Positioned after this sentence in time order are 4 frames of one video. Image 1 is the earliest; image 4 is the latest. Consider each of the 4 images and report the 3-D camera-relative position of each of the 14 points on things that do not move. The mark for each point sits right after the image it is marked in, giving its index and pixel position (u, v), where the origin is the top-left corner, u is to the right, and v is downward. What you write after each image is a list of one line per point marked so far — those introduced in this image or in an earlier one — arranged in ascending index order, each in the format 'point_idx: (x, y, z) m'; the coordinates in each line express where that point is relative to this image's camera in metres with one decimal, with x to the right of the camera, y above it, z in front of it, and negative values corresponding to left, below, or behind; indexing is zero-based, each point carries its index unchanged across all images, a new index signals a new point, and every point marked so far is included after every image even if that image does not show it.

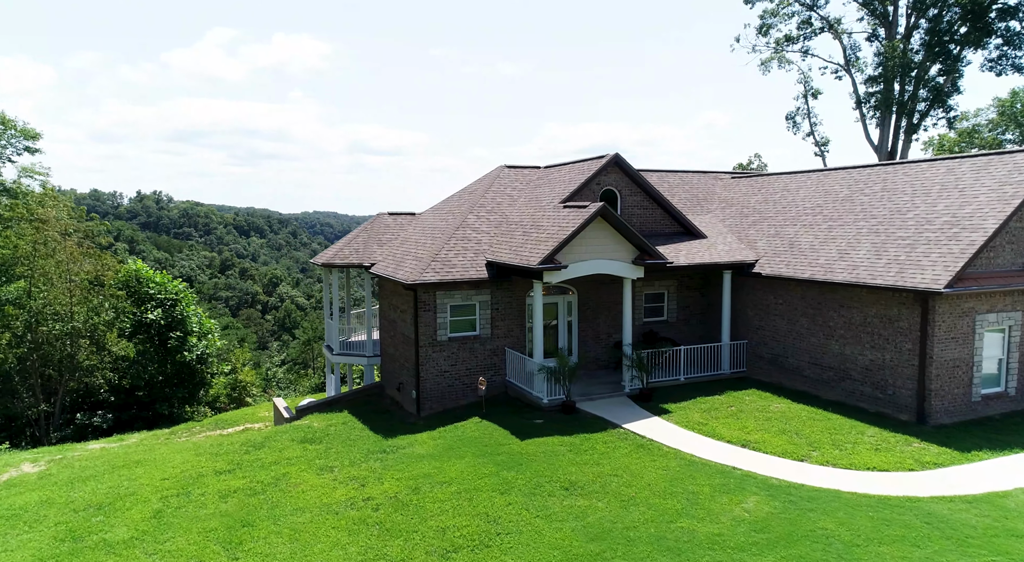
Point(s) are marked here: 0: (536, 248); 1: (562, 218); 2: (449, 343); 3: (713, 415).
0: (+0.6, +0.8, +18.2) m
1: (+1.4, +1.7, +19.1) m
2: (-1.7, -1.7, +19.6) m
3: (+4.8, -3.2, +17.1) m
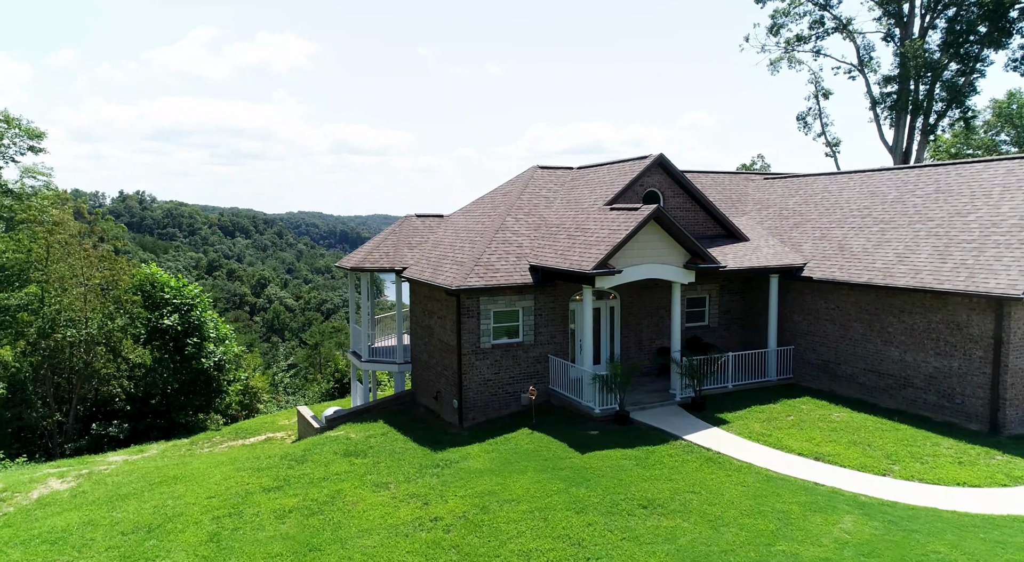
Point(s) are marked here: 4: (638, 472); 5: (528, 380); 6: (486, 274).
0: (+1.9, +0.7, +17.5) m
1: (+2.6, +1.6, +18.5) m
2: (-0.5, -1.8, +18.9) m
3: (+6.0, -3.3, +16.5) m
4: (+2.4, -3.7, +13.9) m
5: (+0.4, -2.7, +19.4) m
6: (-0.6, +0.2, +18.6) m
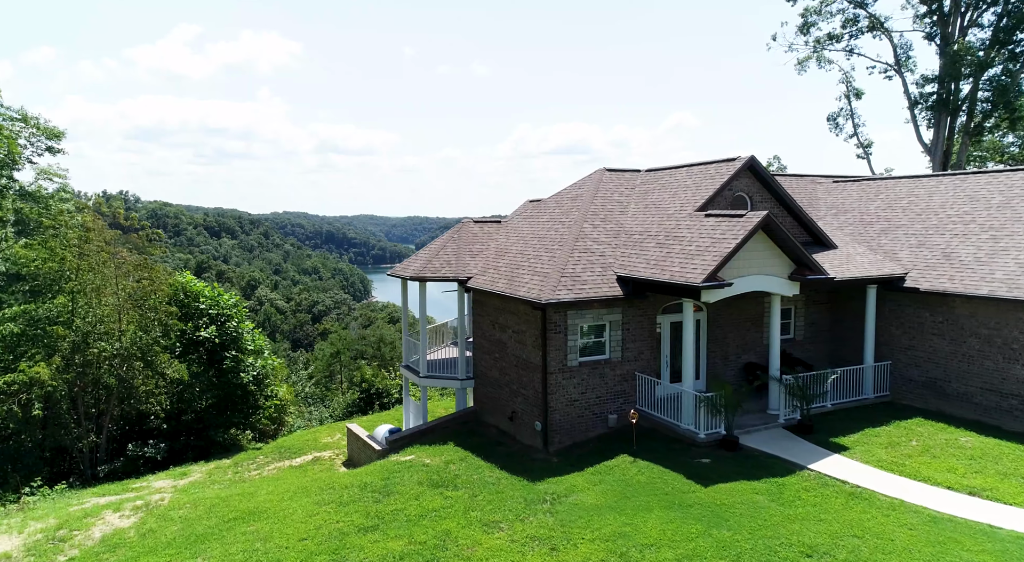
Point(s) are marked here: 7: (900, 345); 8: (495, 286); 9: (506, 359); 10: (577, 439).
0: (+4.0, +0.4, +16.2) m
1: (+4.7, +1.3, +17.1) m
2: (+1.6, -2.1, +17.5) m
3: (+8.2, -3.6, +15.2) m
4: (+4.6, -4.0, +12.5) m
5: (+2.6, -3.0, +18.0) m
6: (+1.5, -0.1, +17.2) m
7: (+10.3, -1.7, +19.1) m
8: (-0.4, -0.1, +19.2) m
9: (-0.2, -2.1, +19.4) m
10: (+1.6, -3.9, +17.6) m
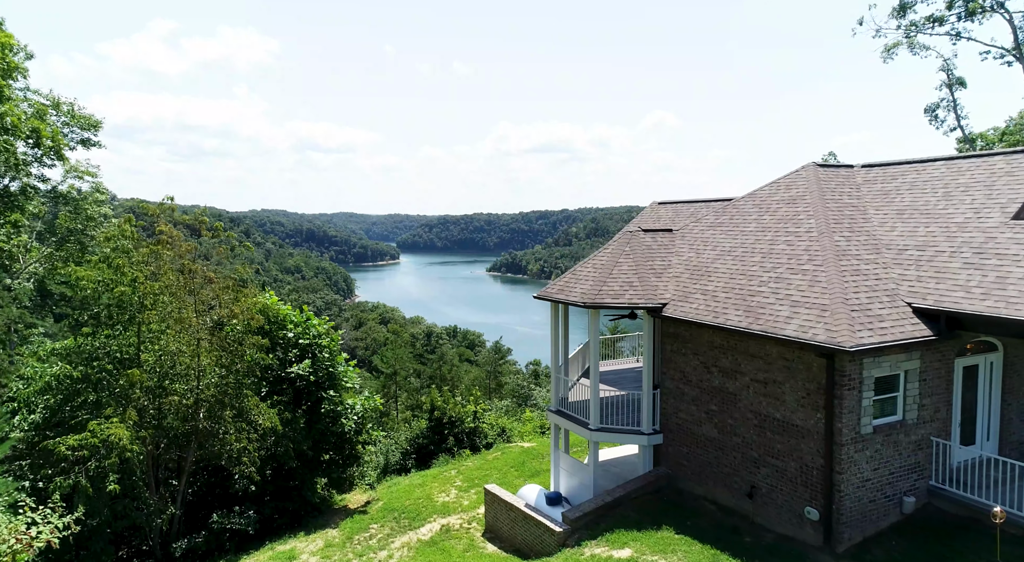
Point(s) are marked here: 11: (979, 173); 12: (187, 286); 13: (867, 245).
0: (+8.8, -0.2, +11.5) m
1: (+9.5, +0.6, +12.4) m
2: (+6.4, -2.8, +12.8) m
3: (+13.0, -4.2, +10.5) m
4: (+9.5, -4.6, +7.8) m
5: (+7.4, -3.6, +13.3) m
6: (+6.3, -0.7, +12.5) m
7: (+15.0, -2.3, +14.4) m
8: (+4.3, -0.8, +14.5) m
9: (+4.6, -2.7, +14.7) m
10: (+6.4, -4.5, +12.9) m
11: (+10.0, +2.3, +15.4) m
12: (-8.3, -0.1, +18.2) m
13: (+7.4, +0.8, +14.9) m
